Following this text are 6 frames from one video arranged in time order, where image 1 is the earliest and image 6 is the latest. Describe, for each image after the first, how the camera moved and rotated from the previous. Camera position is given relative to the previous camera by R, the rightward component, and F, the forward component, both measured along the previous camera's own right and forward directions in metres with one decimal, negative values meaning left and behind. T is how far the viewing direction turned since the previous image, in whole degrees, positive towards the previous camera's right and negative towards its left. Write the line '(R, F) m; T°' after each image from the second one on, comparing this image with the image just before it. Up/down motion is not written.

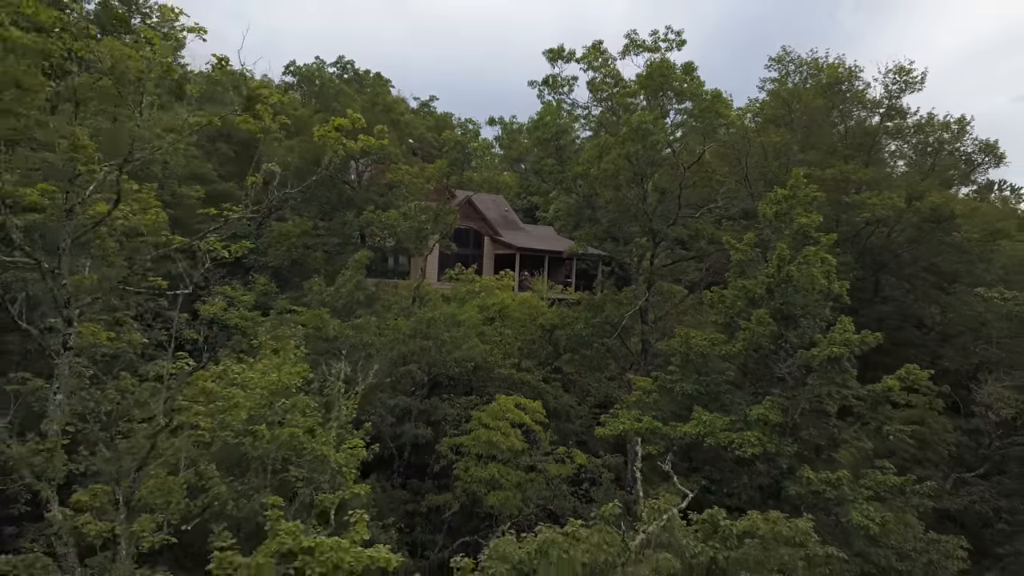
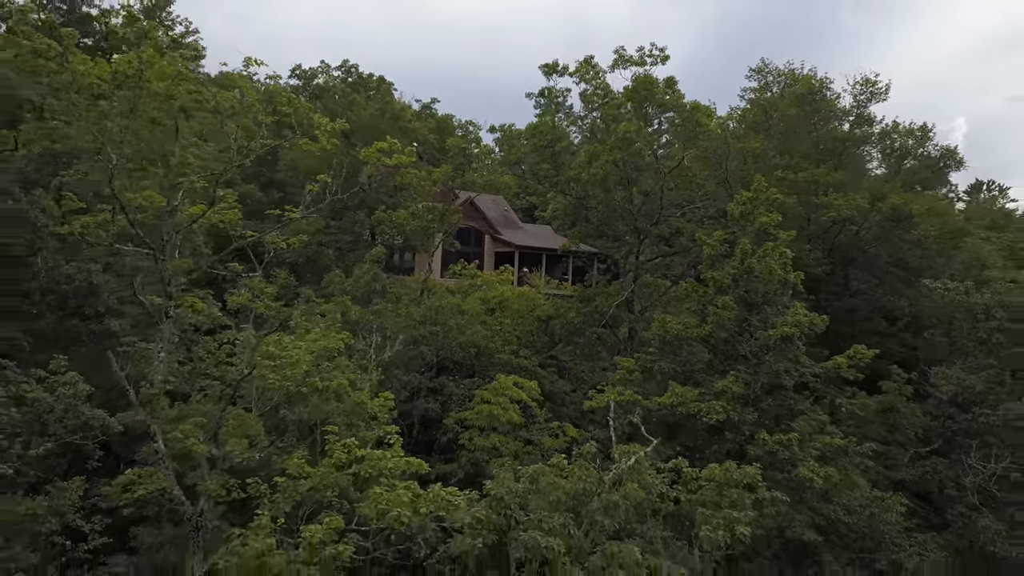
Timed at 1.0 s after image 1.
(0.0, -1.4) m; 0°
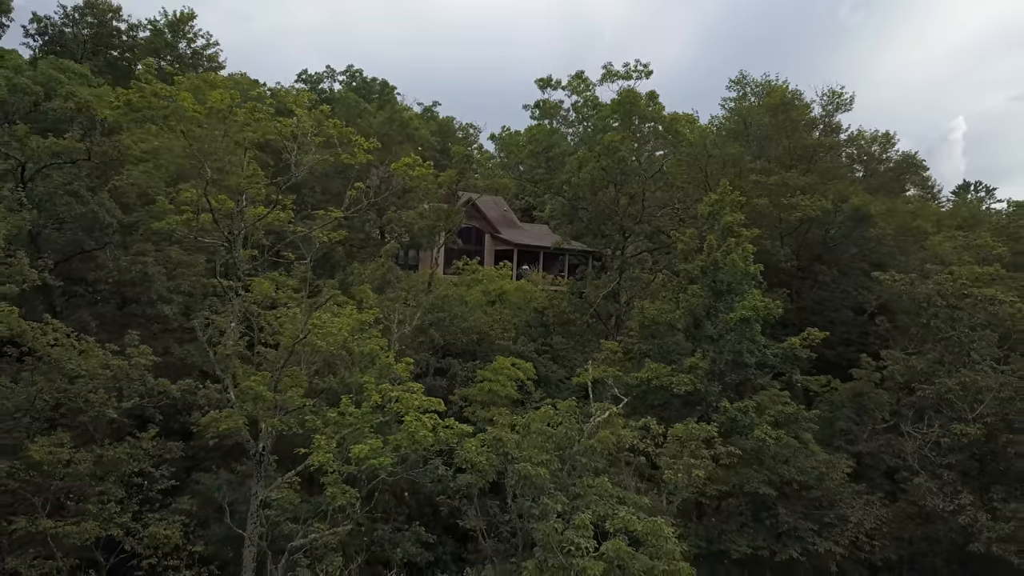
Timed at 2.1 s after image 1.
(0.0, -1.7) m; 0°
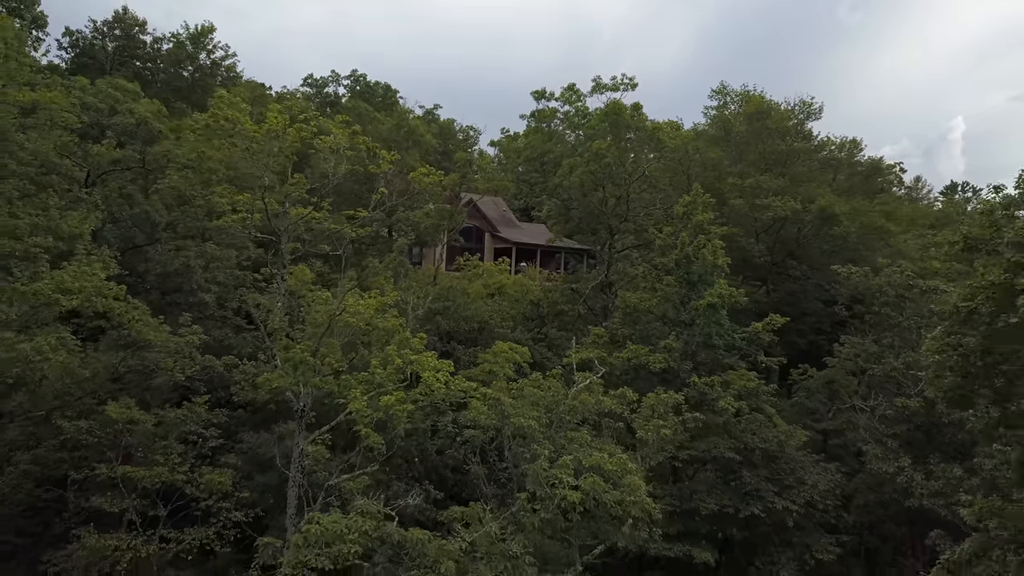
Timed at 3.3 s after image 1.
(+0.1, -1.7) m; 0°
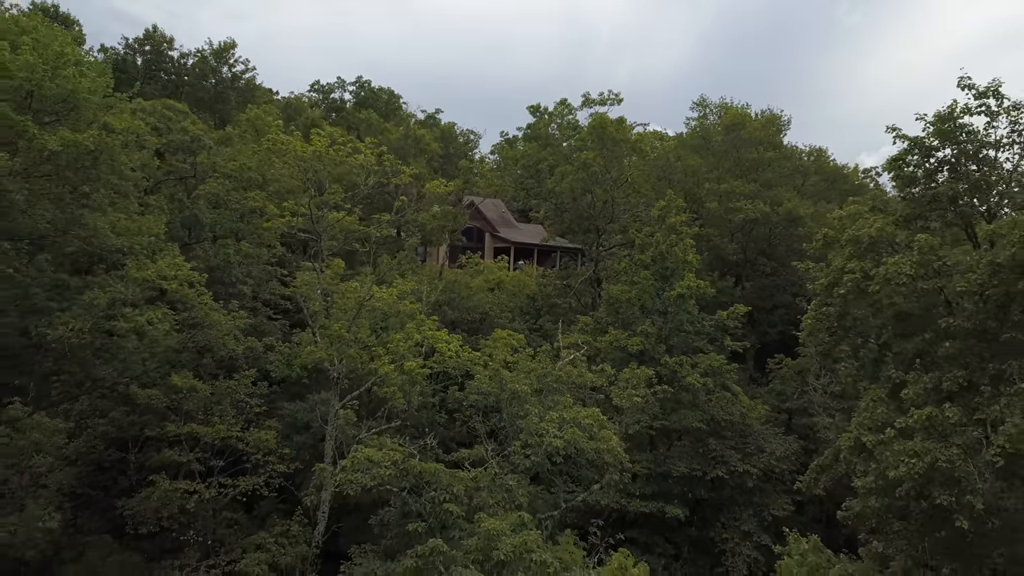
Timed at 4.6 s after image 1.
(0.0, -2.2) m; 0°
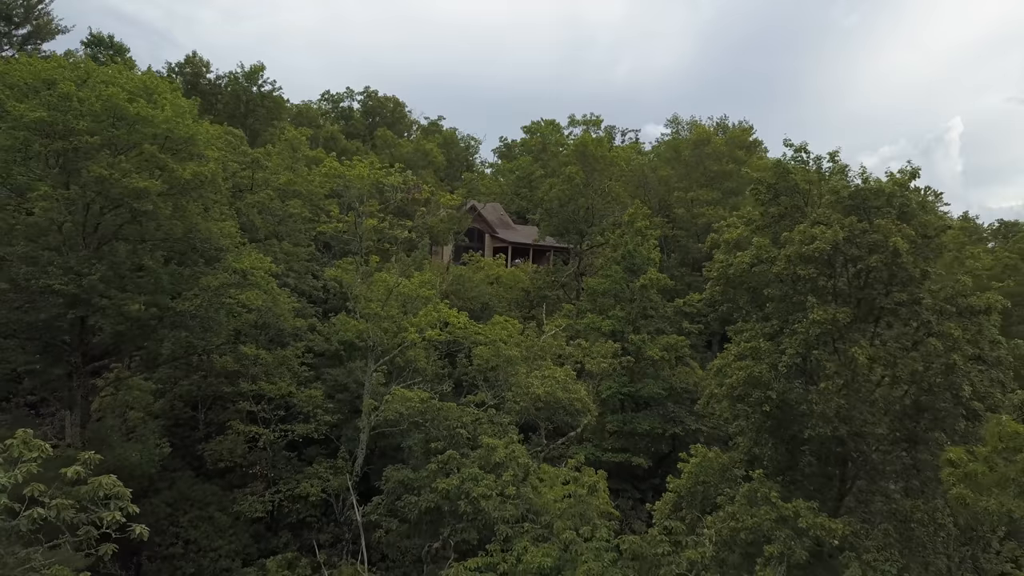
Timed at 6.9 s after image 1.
(+0.1, -3.6) m; 0°
